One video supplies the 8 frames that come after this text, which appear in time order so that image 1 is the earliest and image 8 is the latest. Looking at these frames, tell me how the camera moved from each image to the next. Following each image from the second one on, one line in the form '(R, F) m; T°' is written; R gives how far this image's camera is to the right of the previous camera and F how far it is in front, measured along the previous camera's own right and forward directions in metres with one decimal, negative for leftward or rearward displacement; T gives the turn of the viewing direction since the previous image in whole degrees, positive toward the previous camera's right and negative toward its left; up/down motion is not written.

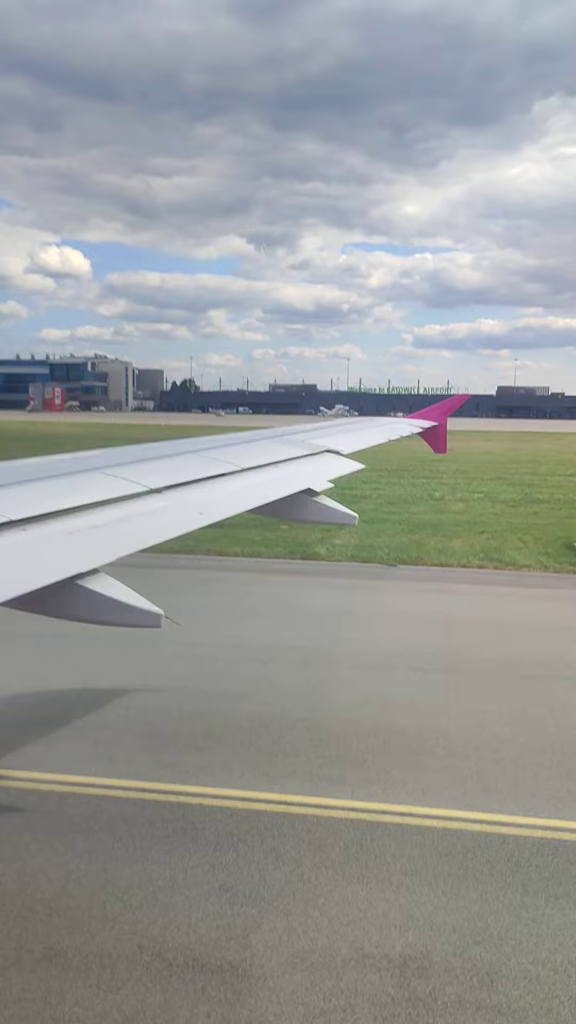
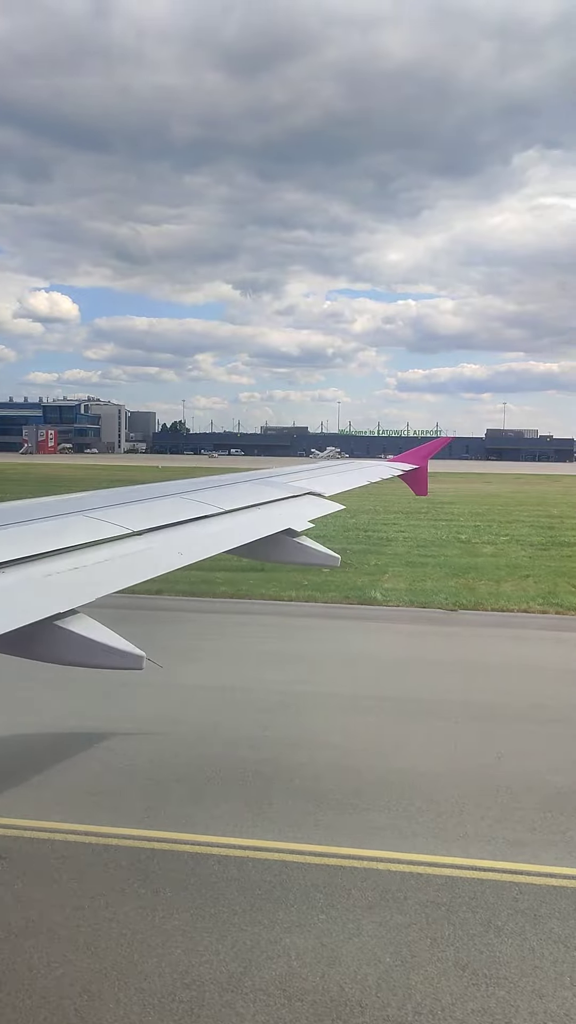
(-0.8, +0.1) m; +1°
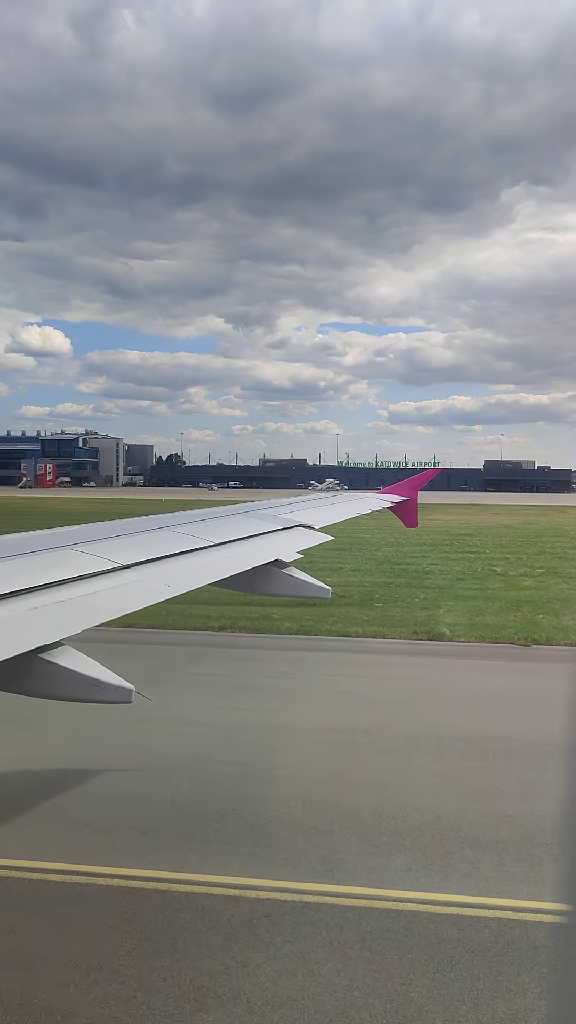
(-0.8, +0.1) m; +1°
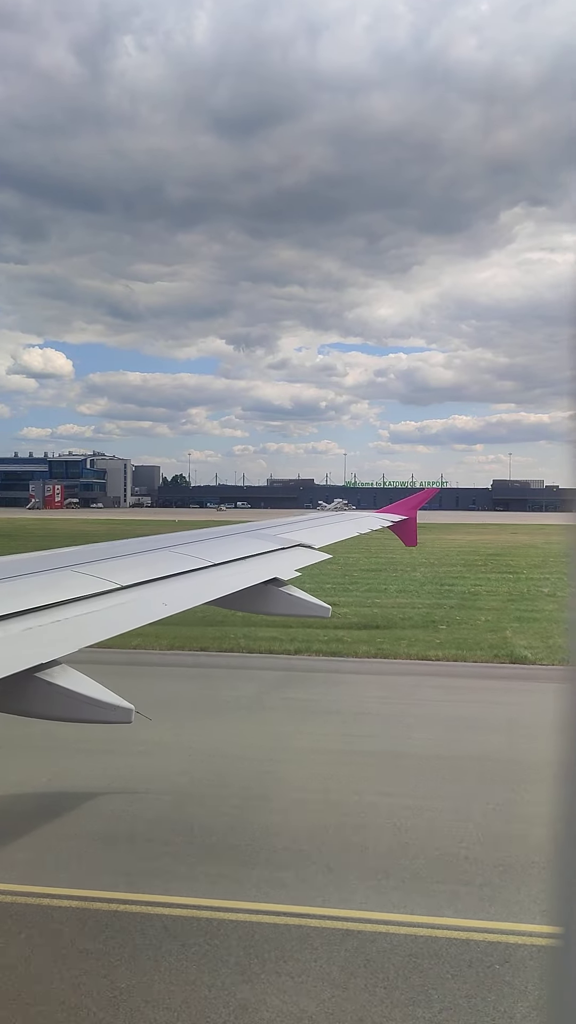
(-0.8, +0.1) m; 0°
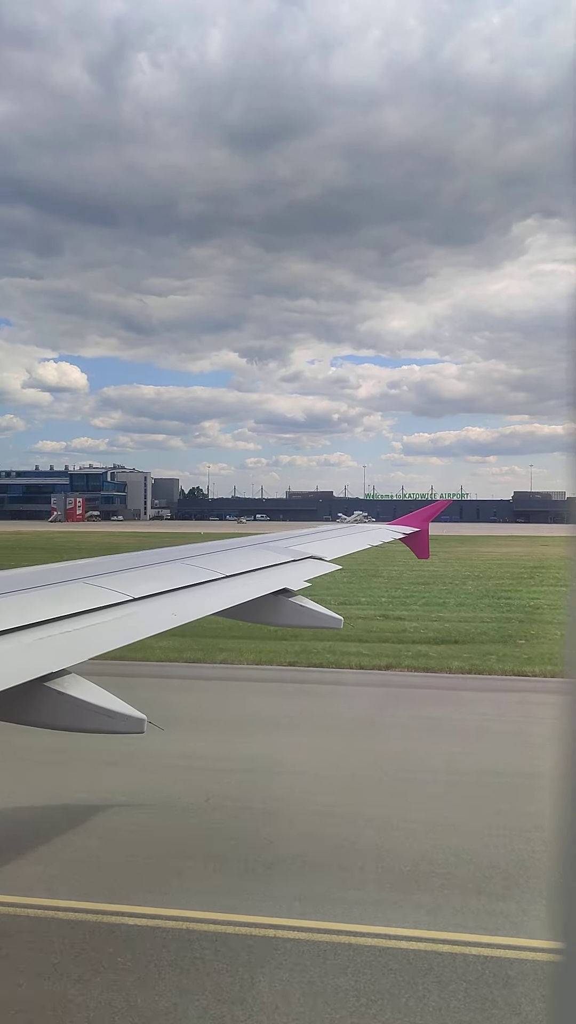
(-0.8, +0.1) m; -1°
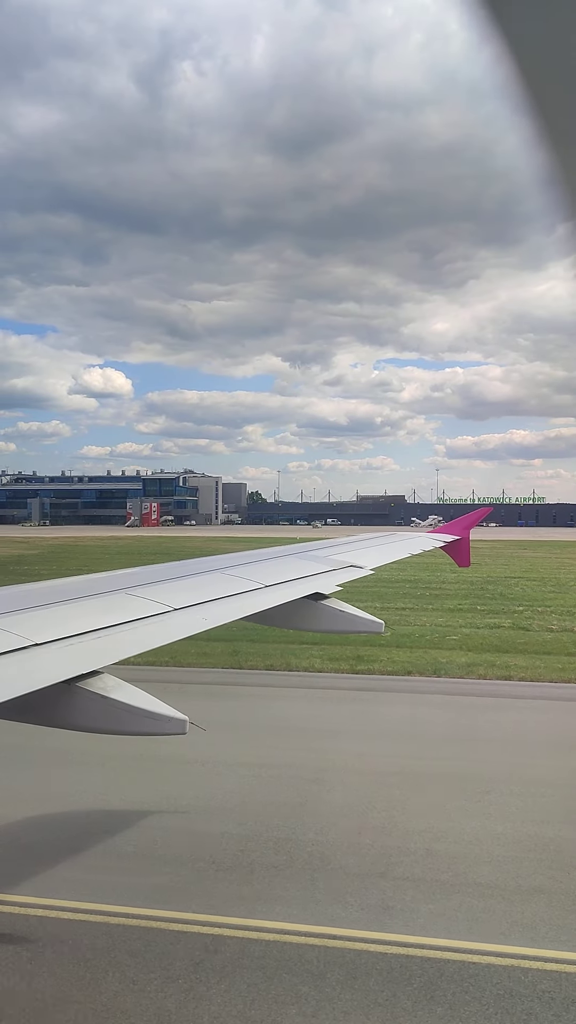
(-3.7, +0.4) m; -3°
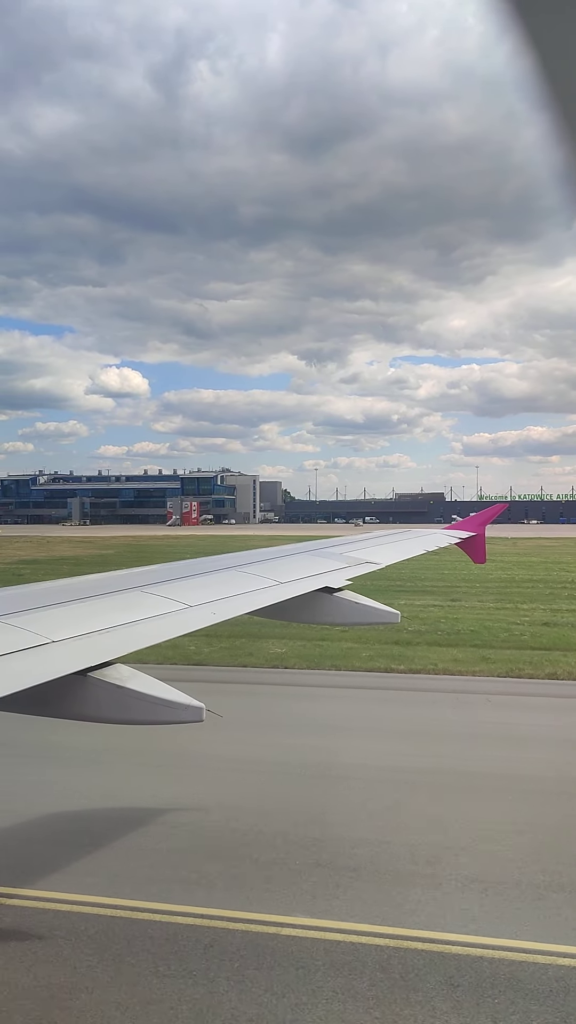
(-2.8, +0.5) m; -1°
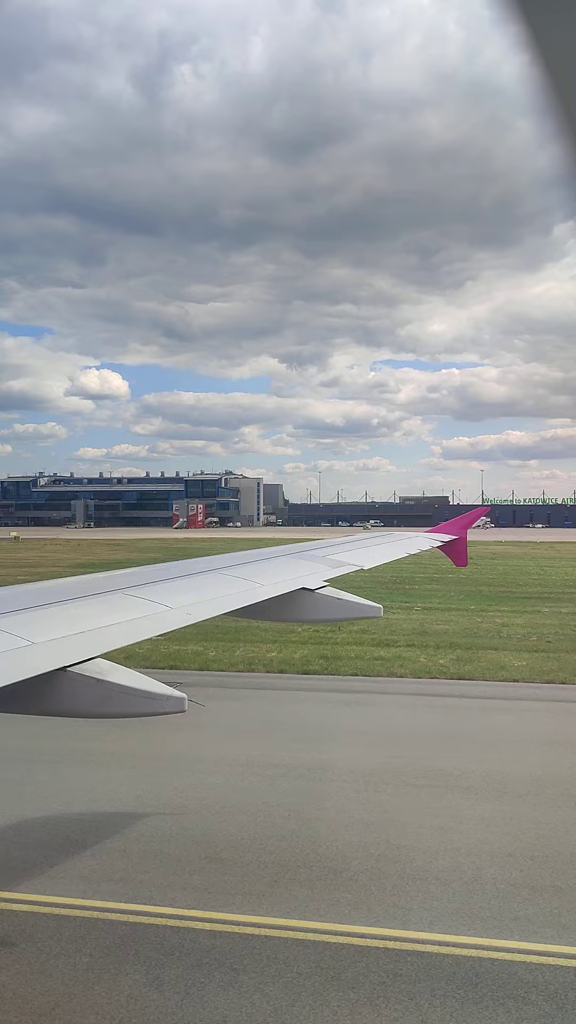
(-3.1, +0.6) m; +2°
